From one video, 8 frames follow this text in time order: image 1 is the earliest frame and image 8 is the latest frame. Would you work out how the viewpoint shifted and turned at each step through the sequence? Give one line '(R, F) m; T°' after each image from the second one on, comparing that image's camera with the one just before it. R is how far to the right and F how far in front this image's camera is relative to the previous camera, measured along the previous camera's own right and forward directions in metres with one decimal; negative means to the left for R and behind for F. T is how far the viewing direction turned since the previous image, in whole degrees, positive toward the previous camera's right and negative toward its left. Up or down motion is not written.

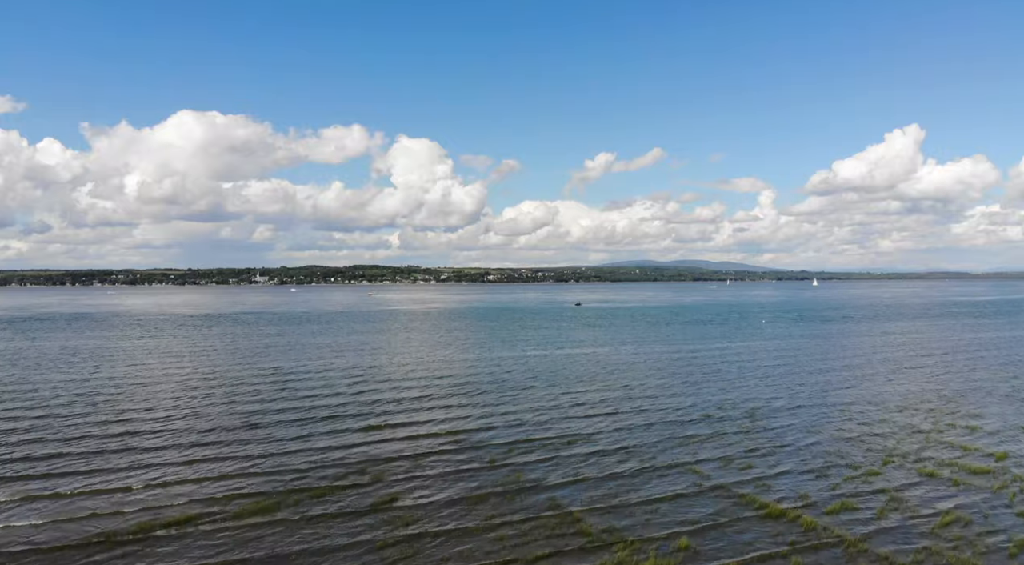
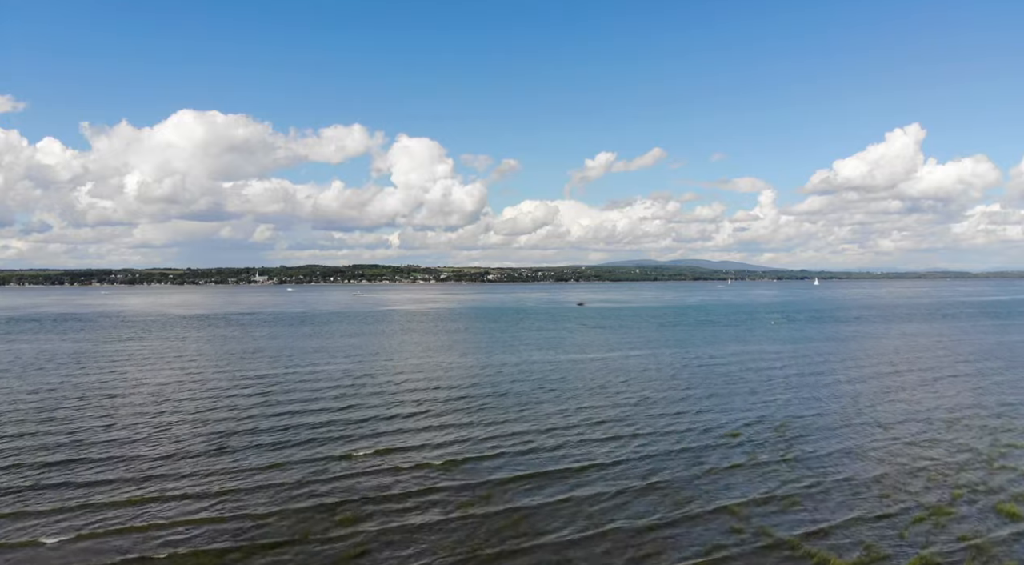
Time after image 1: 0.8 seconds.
(-0.2, +3.8) m; 0°
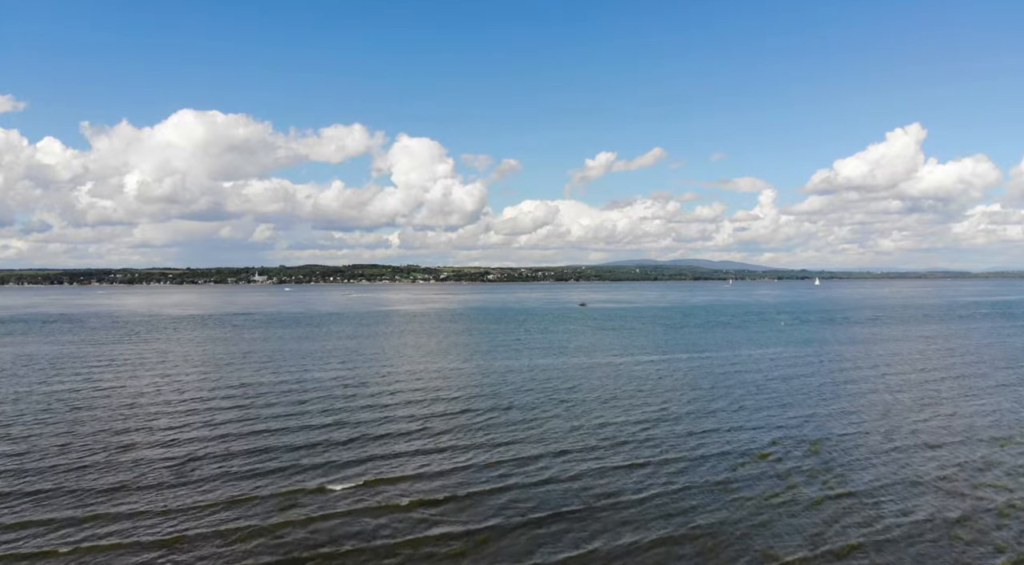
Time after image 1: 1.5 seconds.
(-0.3, +3.6) m; 0°
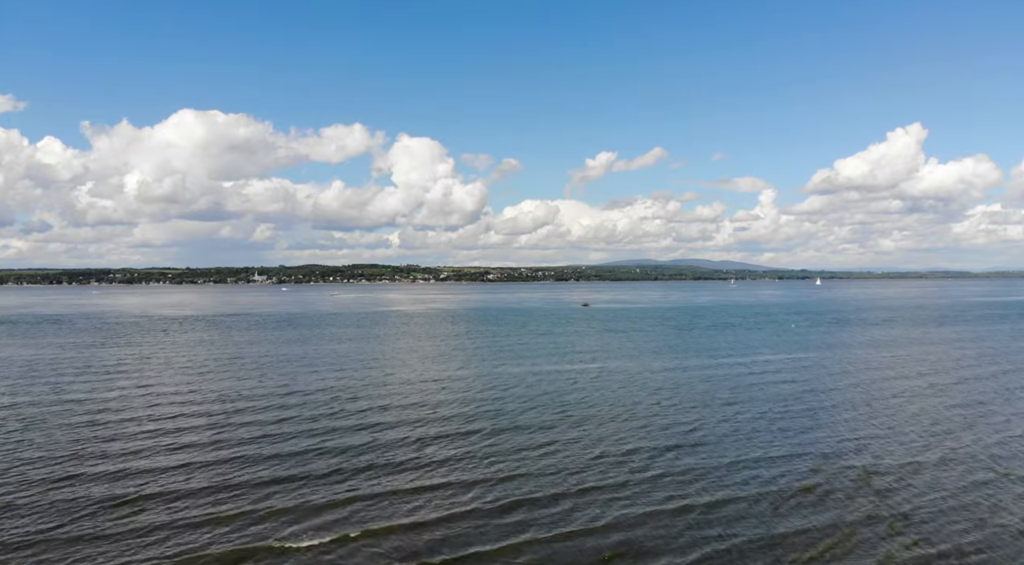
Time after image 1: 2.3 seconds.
(-0.3, +4.0) m; 0°
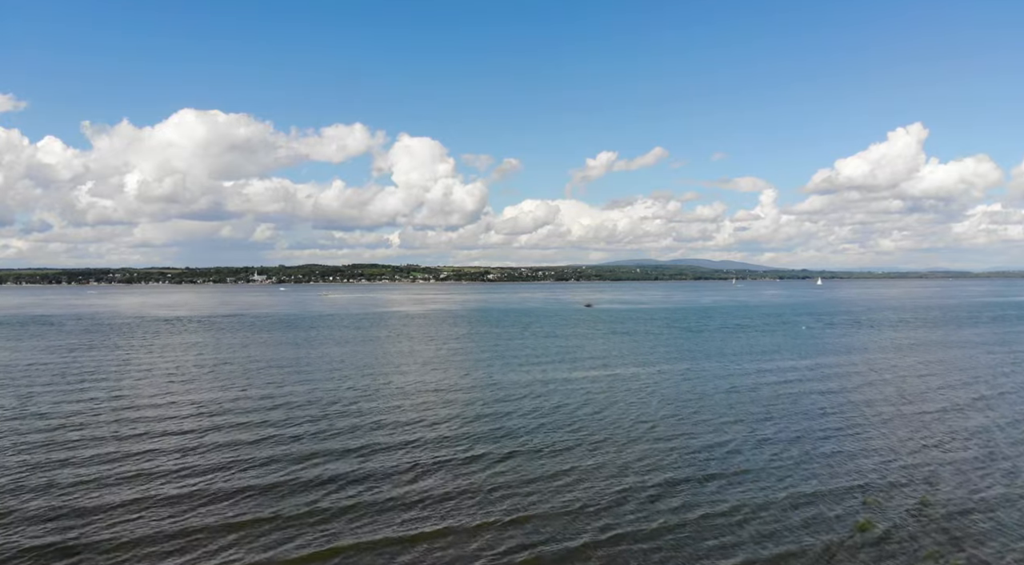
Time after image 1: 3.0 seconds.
(-0.3, +3.5) m; 0°
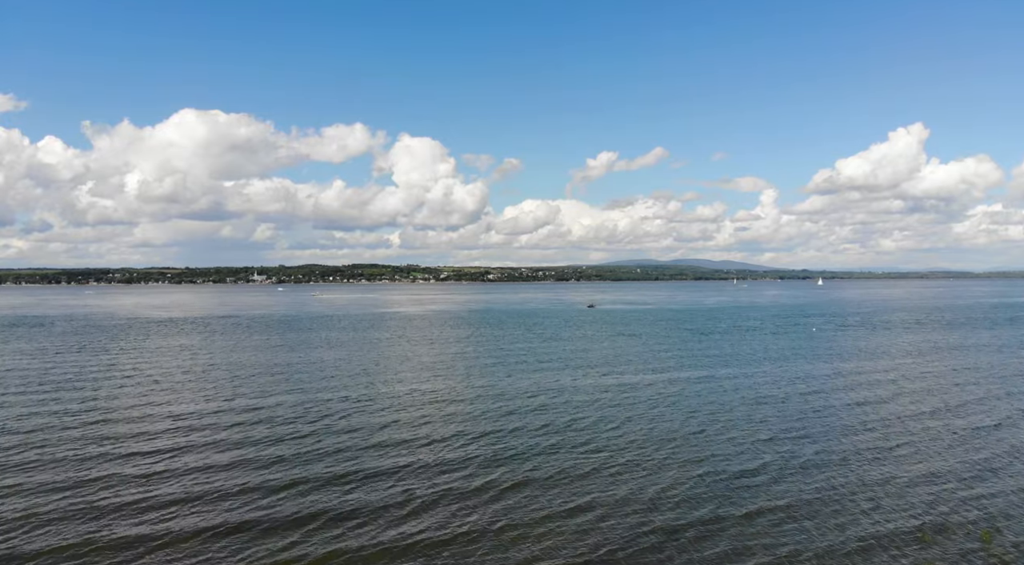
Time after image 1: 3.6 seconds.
(-0.3, +3.1) m; 0°
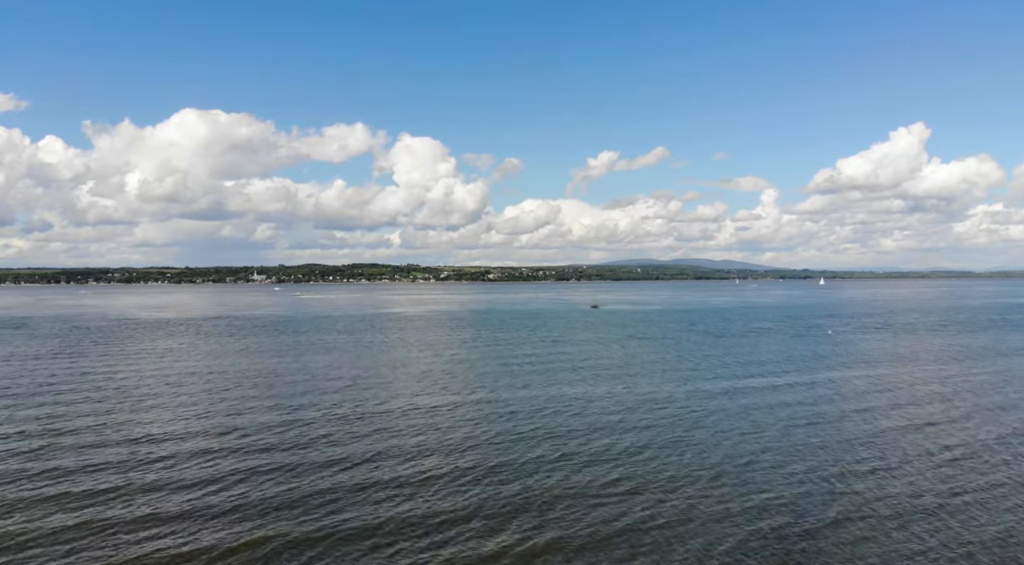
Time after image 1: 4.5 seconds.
(-0.4, +4.6) m; 0°
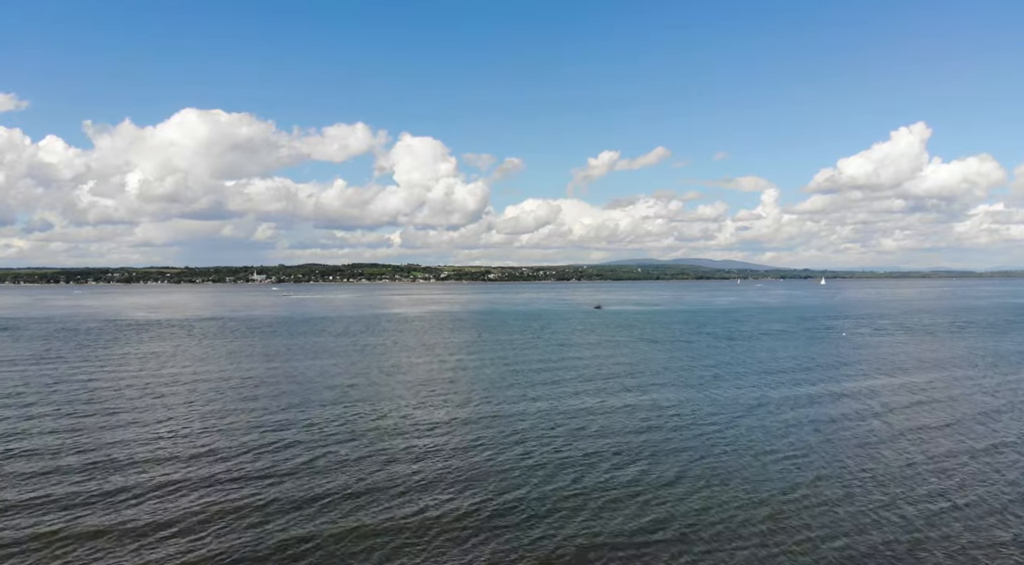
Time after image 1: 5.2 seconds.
(-0.3, +3.6) m; 0°
